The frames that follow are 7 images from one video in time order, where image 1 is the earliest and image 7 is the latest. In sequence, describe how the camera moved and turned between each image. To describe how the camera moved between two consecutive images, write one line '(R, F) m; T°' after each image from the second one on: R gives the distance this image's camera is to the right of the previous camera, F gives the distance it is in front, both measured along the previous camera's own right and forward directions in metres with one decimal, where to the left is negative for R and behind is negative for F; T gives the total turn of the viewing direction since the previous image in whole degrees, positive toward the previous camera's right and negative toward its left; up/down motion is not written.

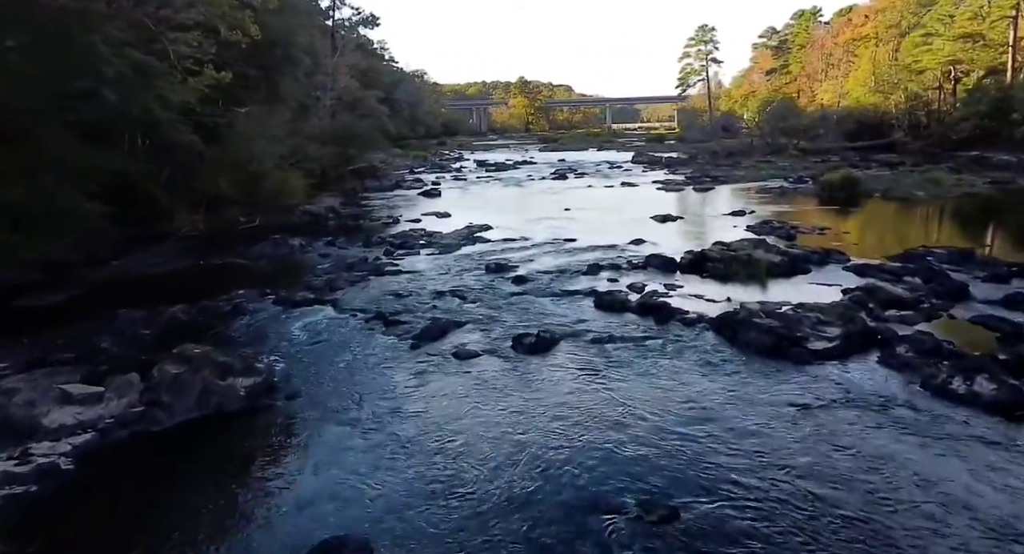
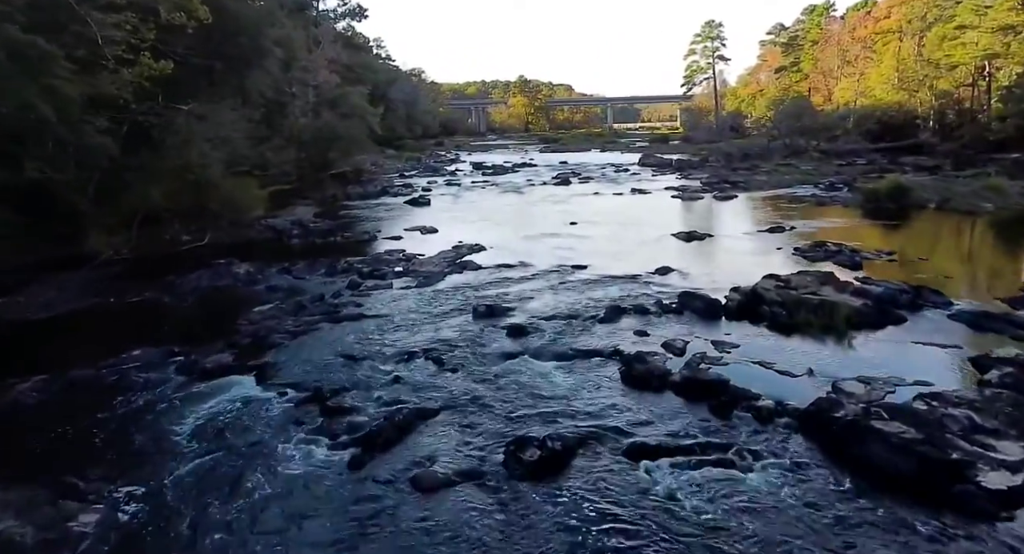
(+0.1, +4.2) m; 0°
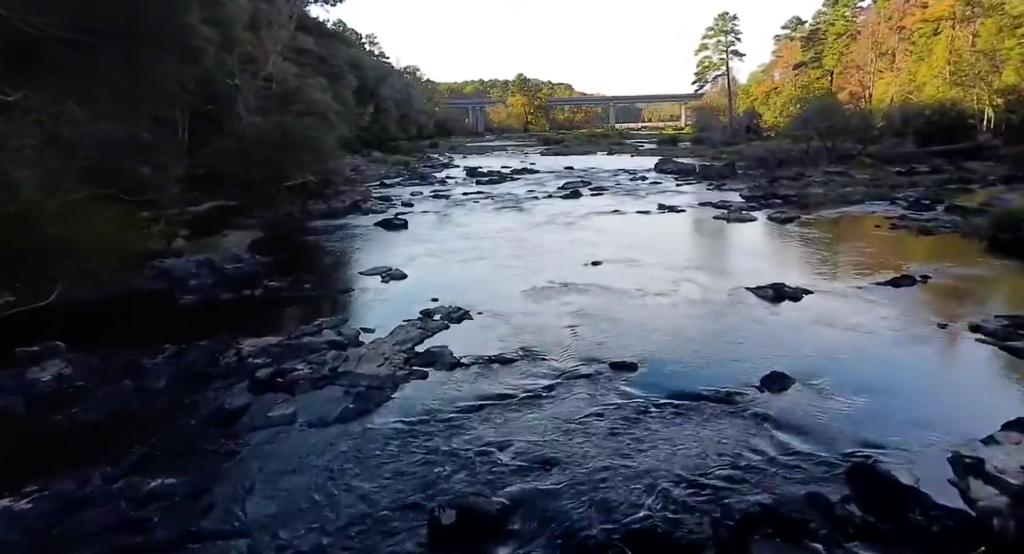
(0.0, +7.5) m; 0°
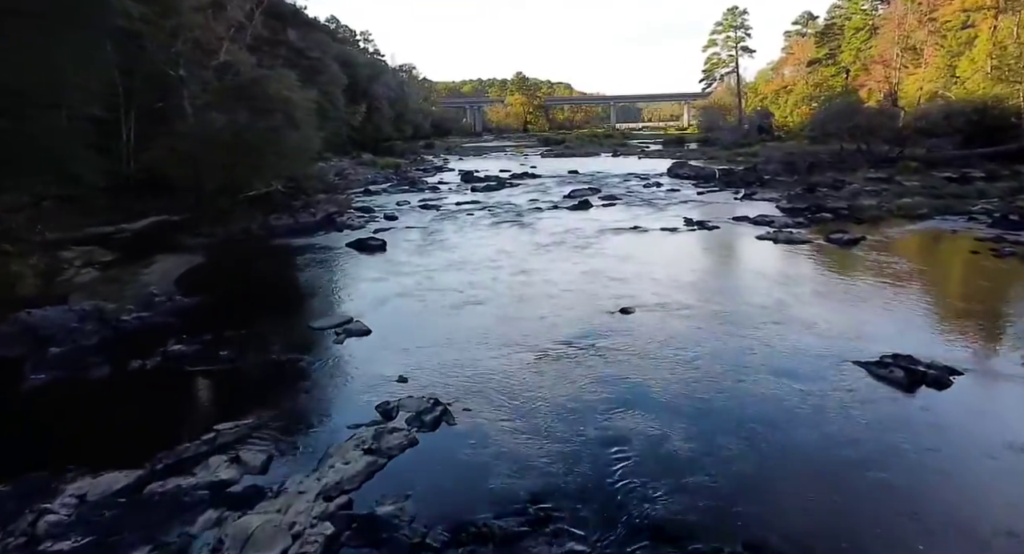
(-0.1, +5.0) m; 0°
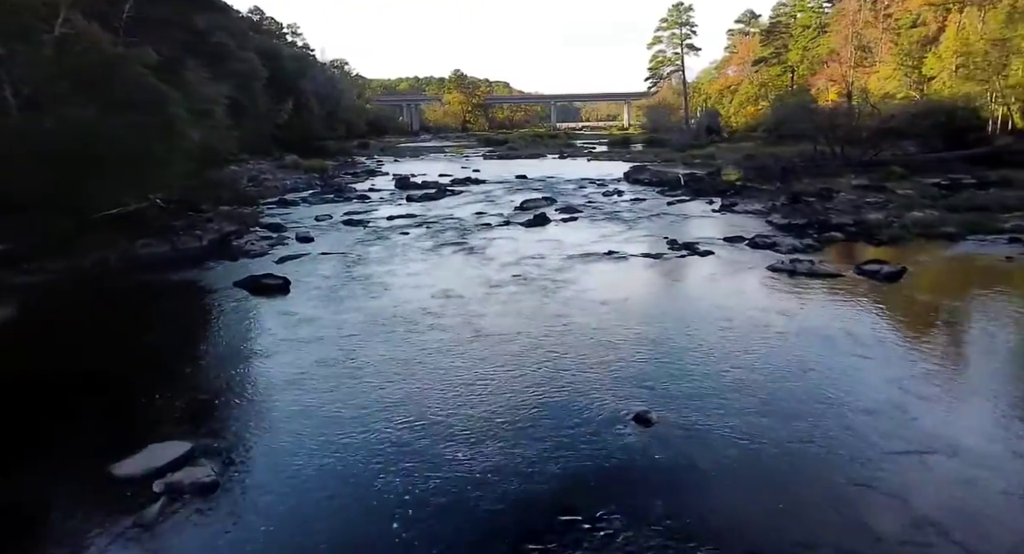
(-0.2, +5.6) m; +5°
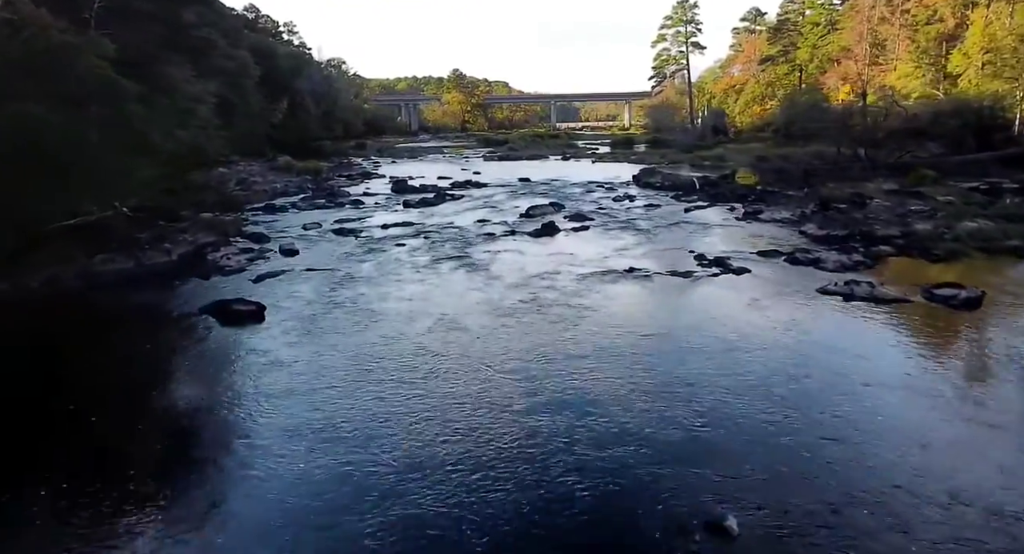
(-0.3, +2.5) m; 0°
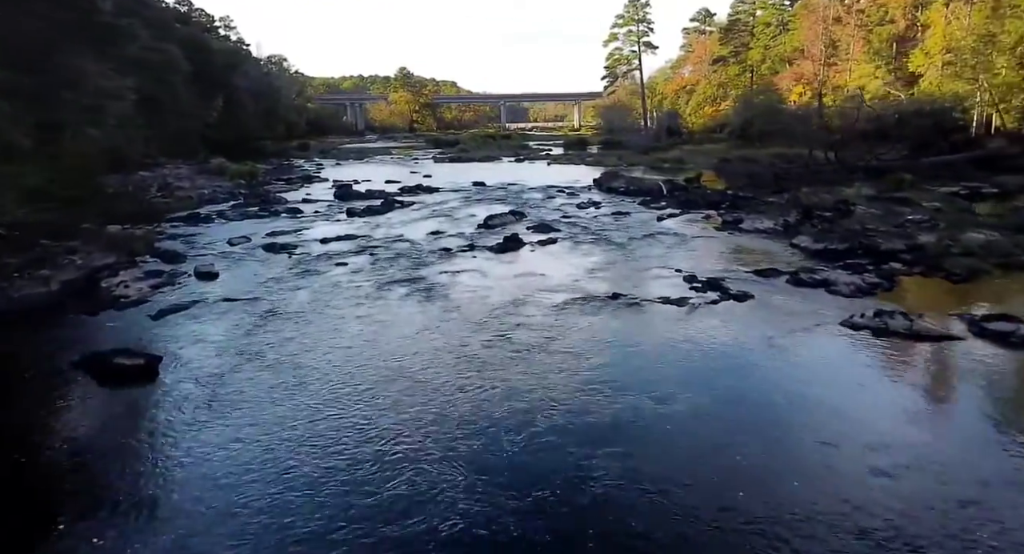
(-0.3, +3.1) m; +4°
